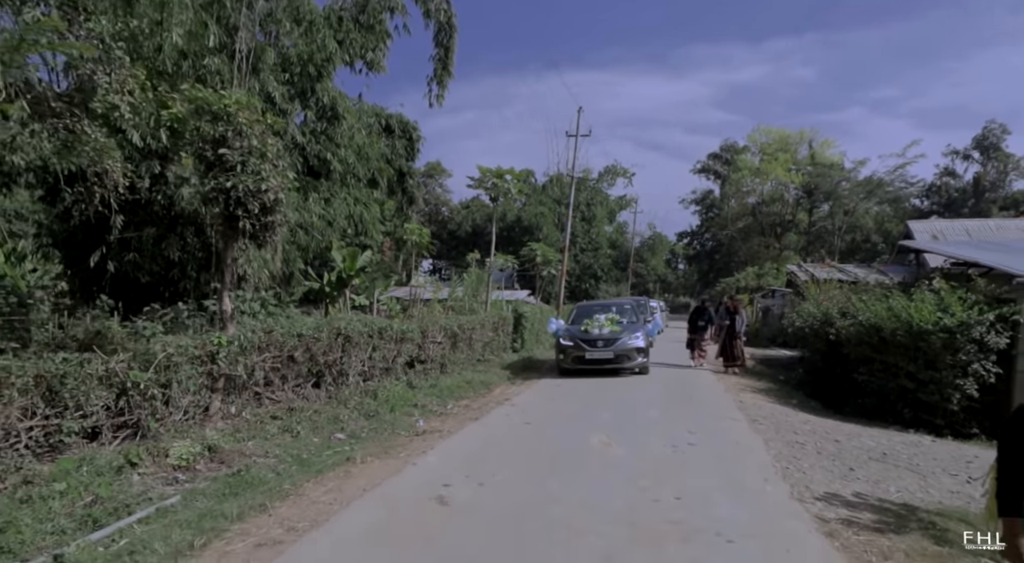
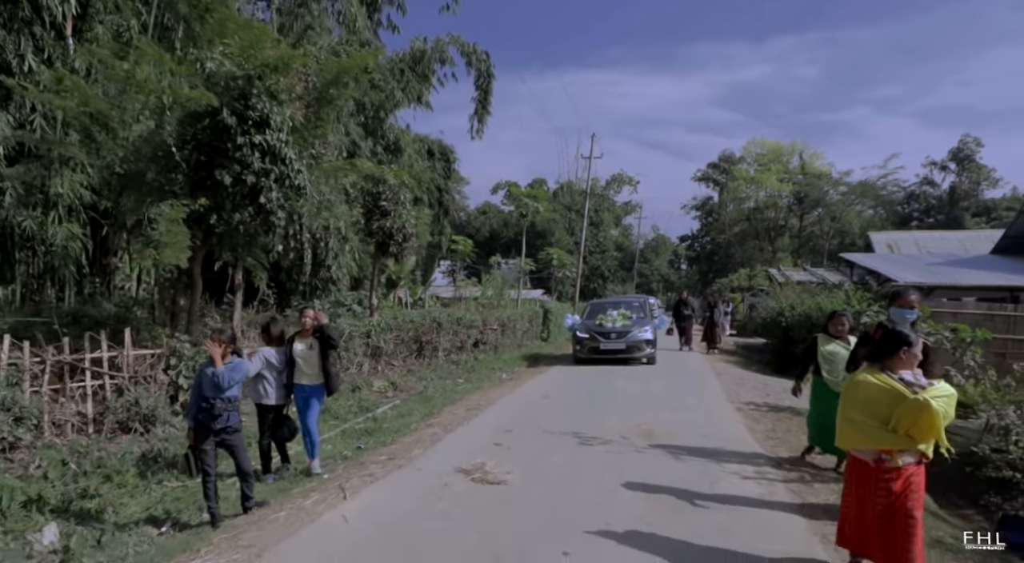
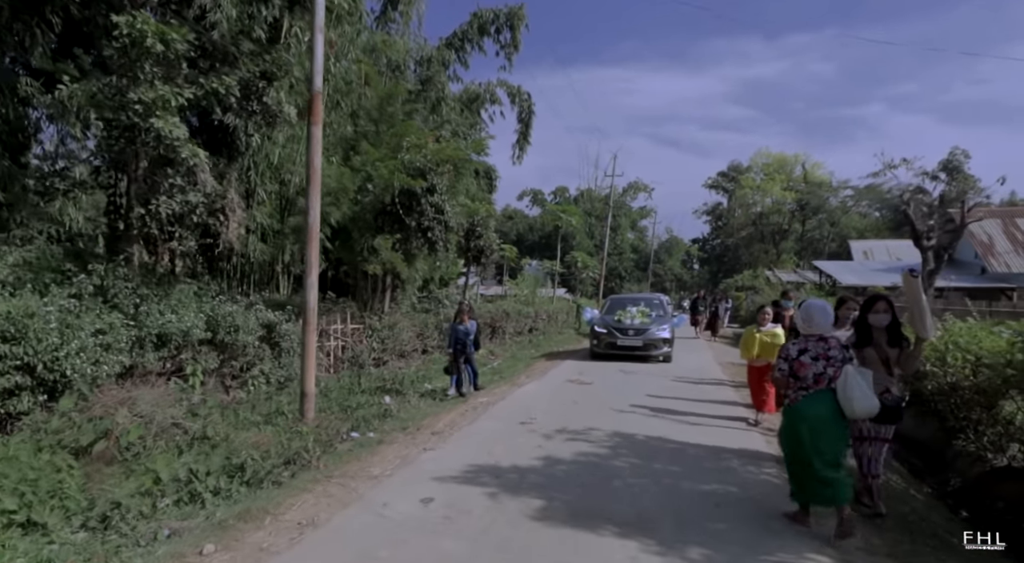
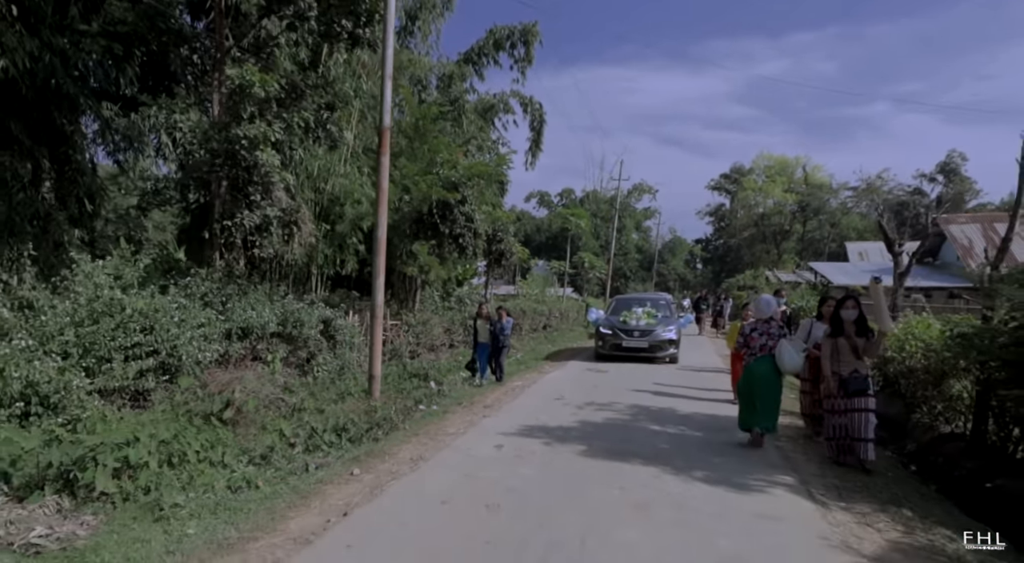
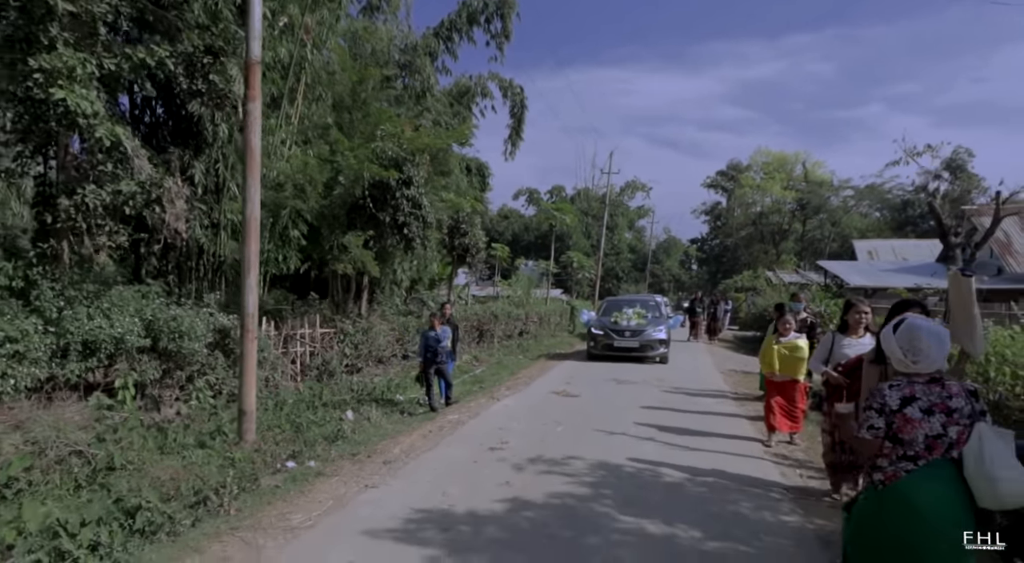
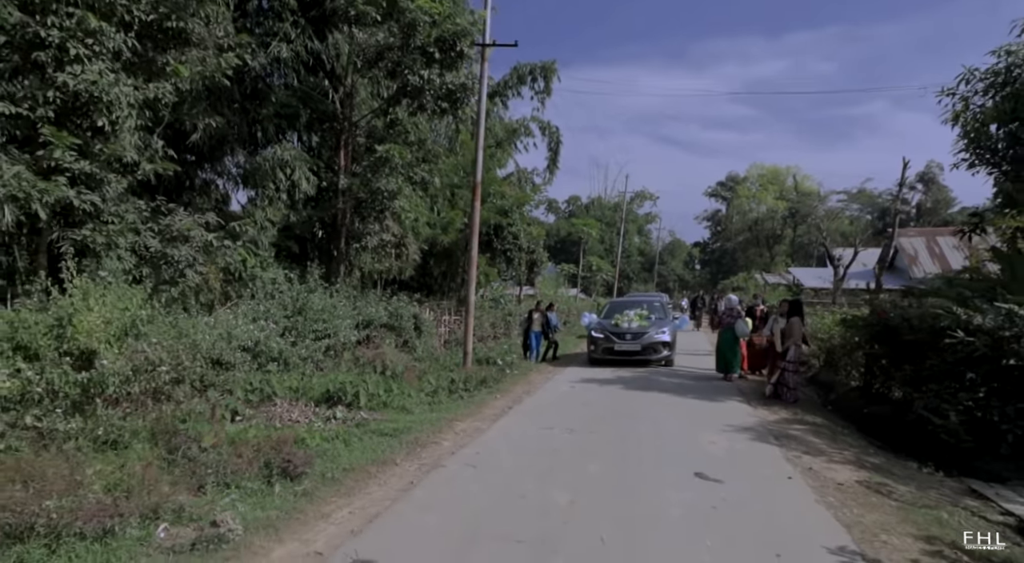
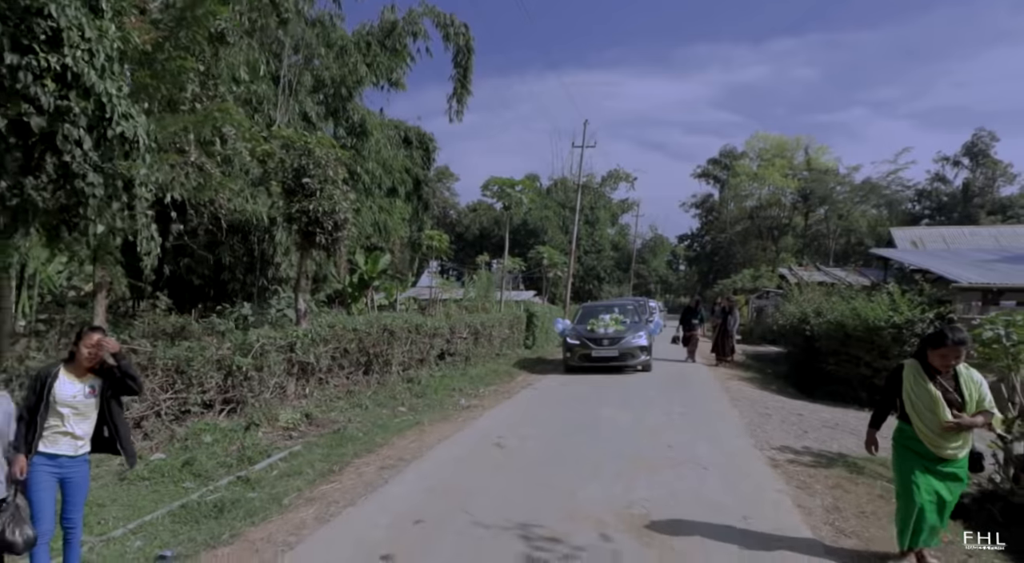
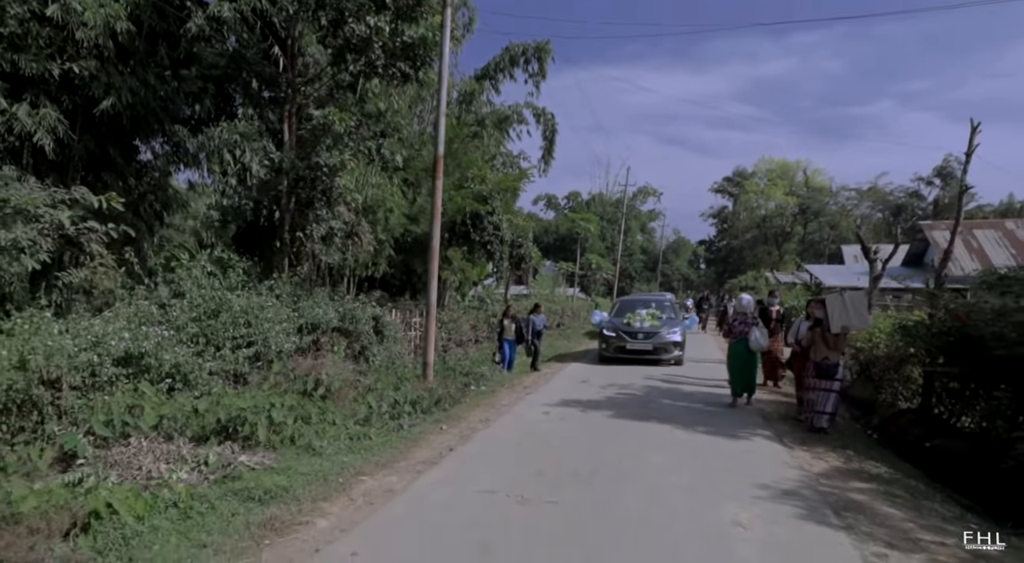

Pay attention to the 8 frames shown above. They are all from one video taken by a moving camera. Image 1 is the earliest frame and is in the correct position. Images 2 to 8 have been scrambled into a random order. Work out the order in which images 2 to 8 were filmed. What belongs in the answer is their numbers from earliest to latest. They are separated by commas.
7, 2, 5, 3, 4, 8, 6
